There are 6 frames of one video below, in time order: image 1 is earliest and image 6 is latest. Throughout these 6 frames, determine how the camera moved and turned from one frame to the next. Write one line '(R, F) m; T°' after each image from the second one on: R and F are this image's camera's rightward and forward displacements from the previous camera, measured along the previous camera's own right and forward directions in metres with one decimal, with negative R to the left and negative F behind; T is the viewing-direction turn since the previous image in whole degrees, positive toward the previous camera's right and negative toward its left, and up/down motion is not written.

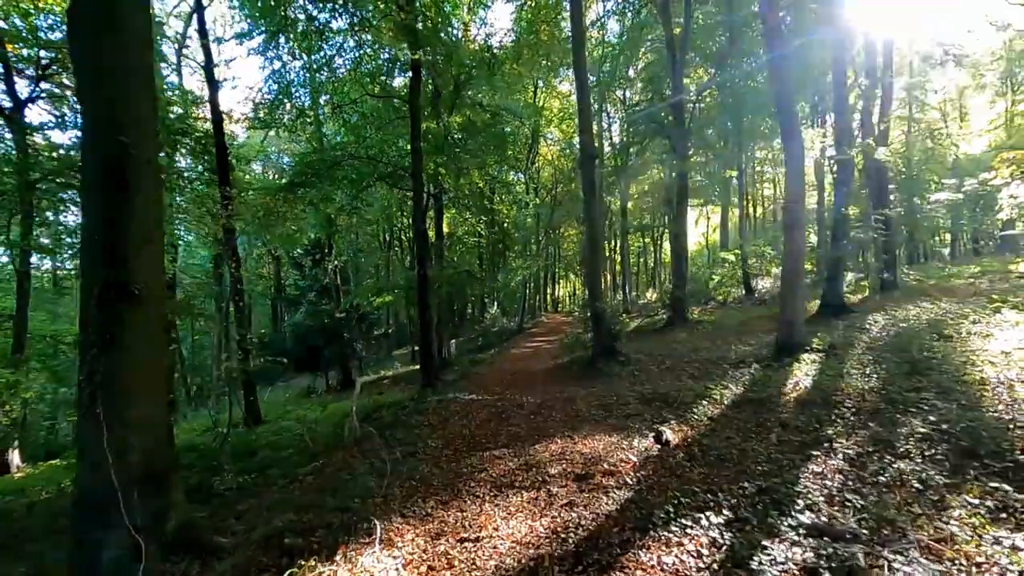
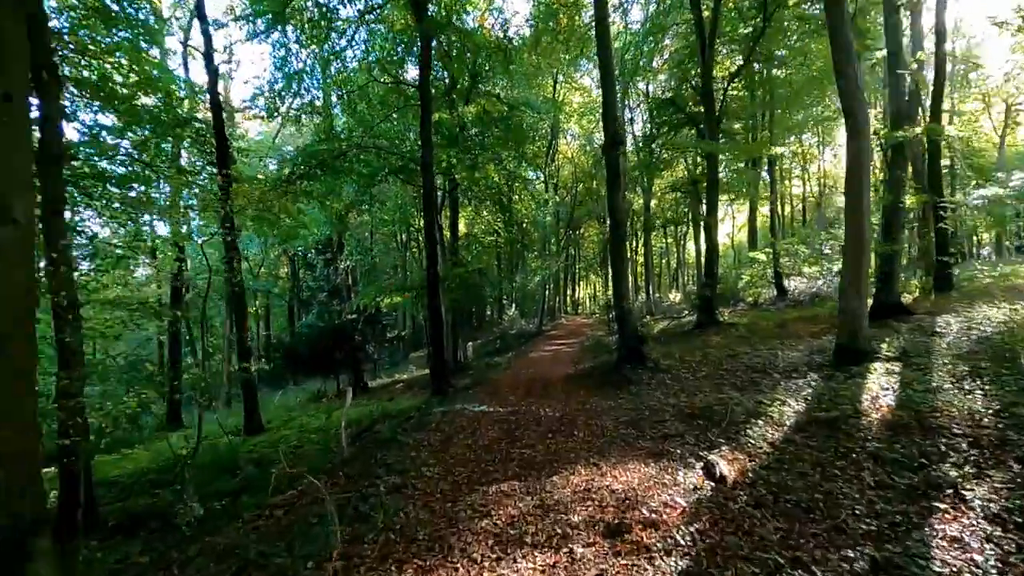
(0.0, +0.9) m; -2°
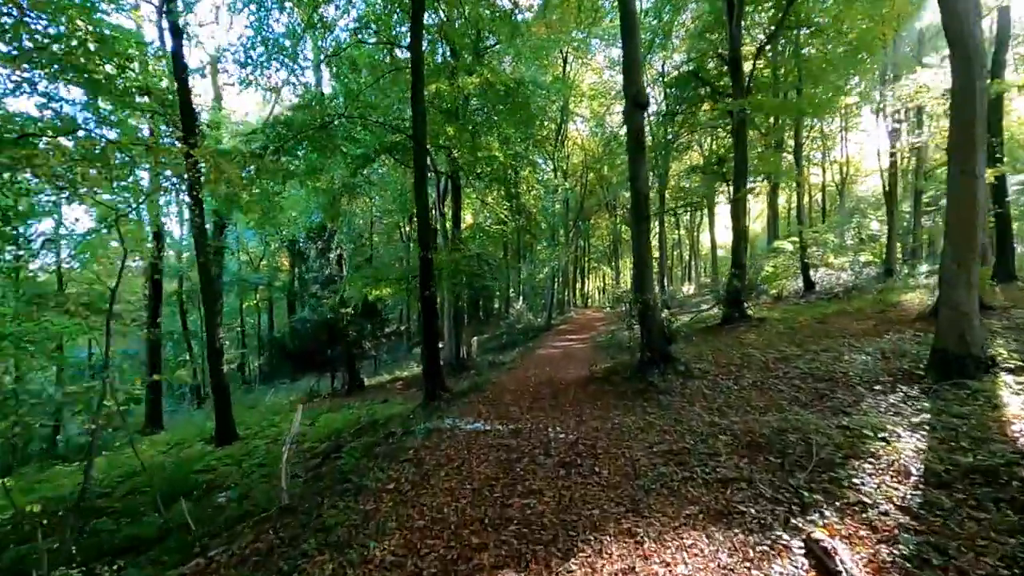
(+0.1, +1.4) m; -1°
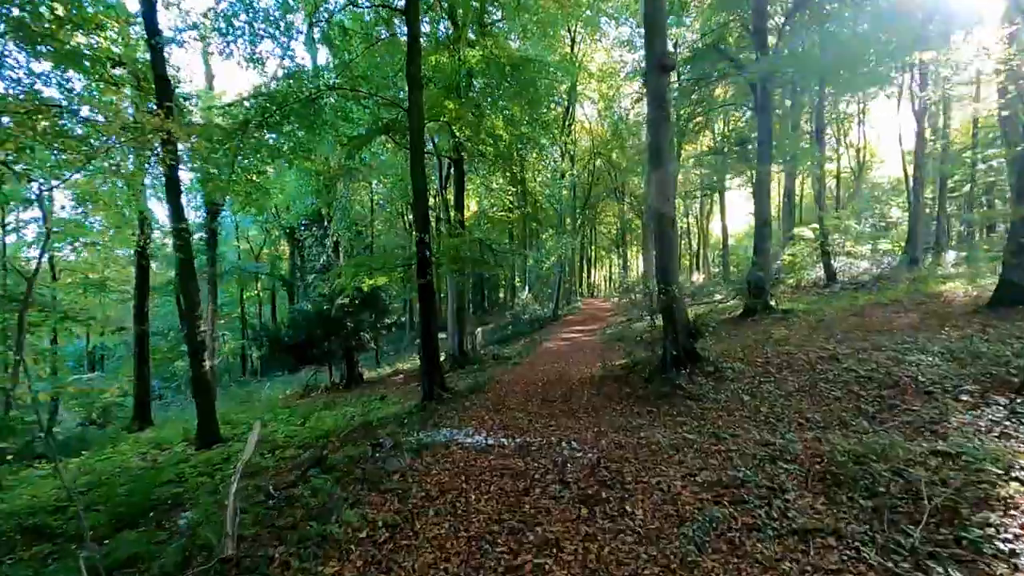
(0.0, +0.8) m; -1°
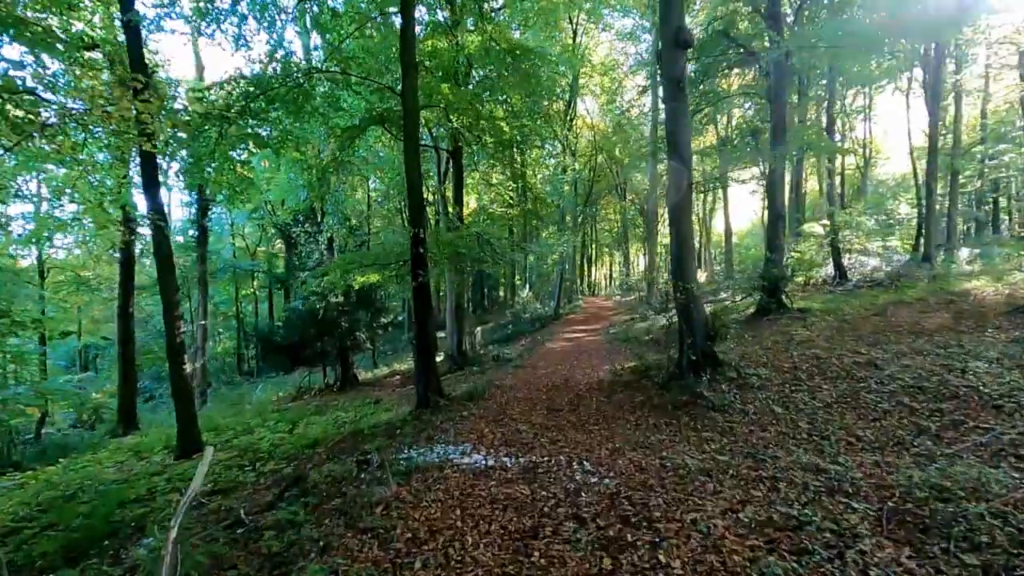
(0.0, +0.6) m; 0°
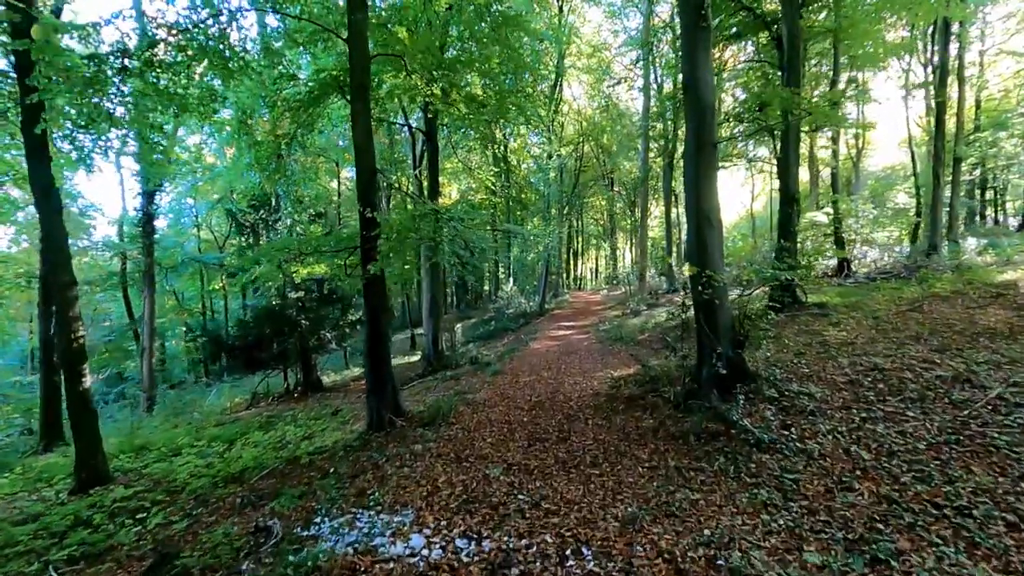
(+0.1, +1.5) m; +2°
